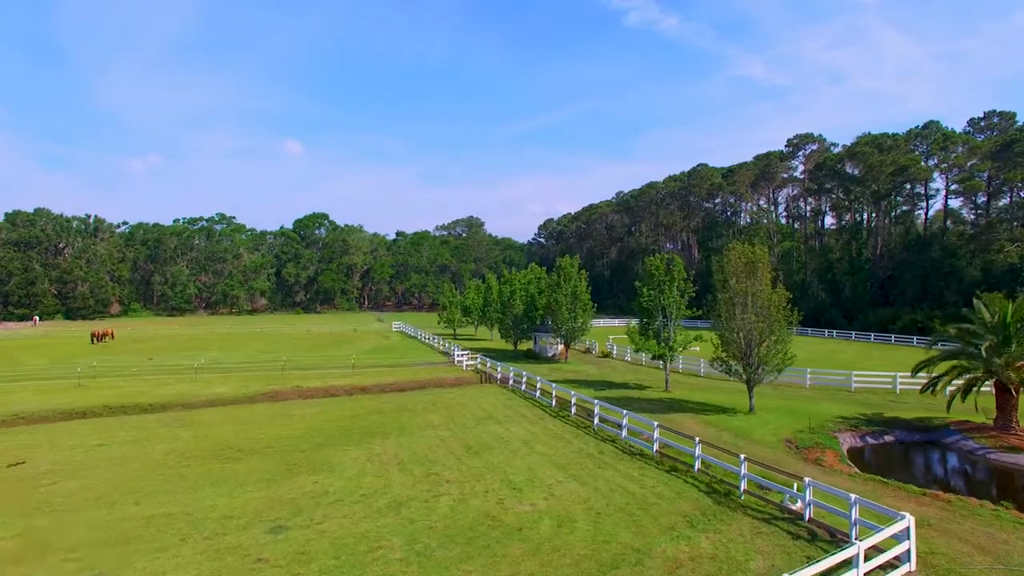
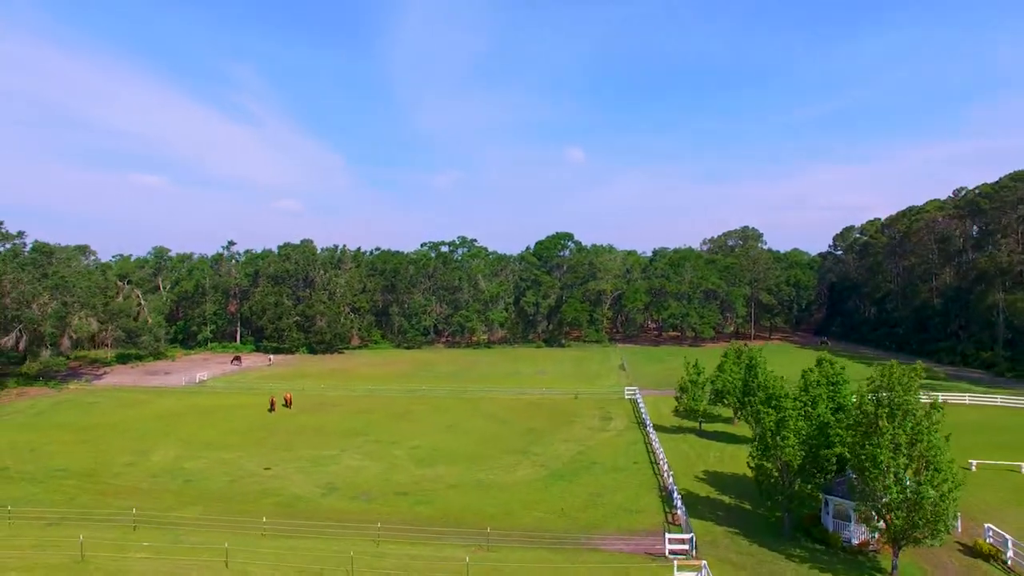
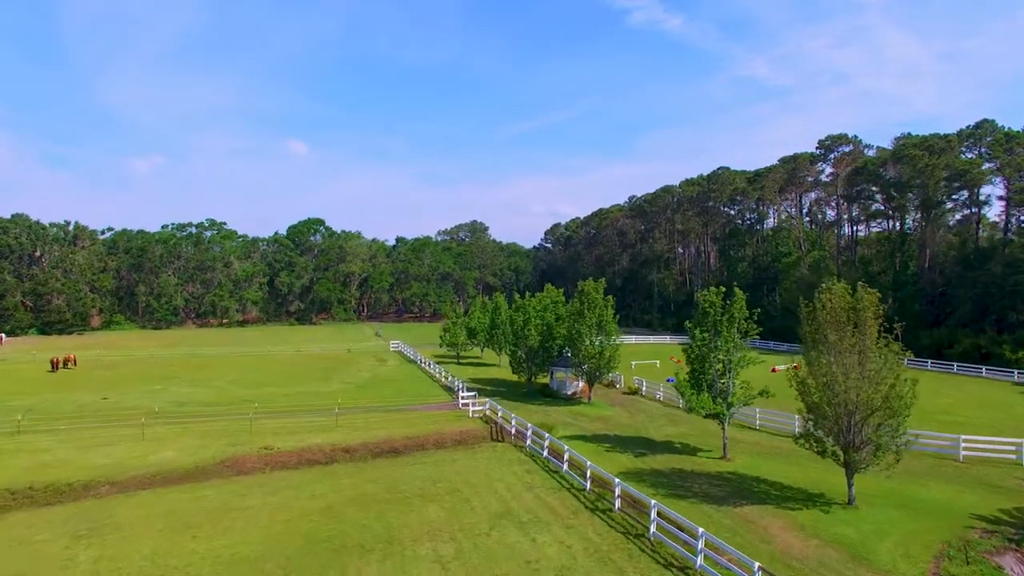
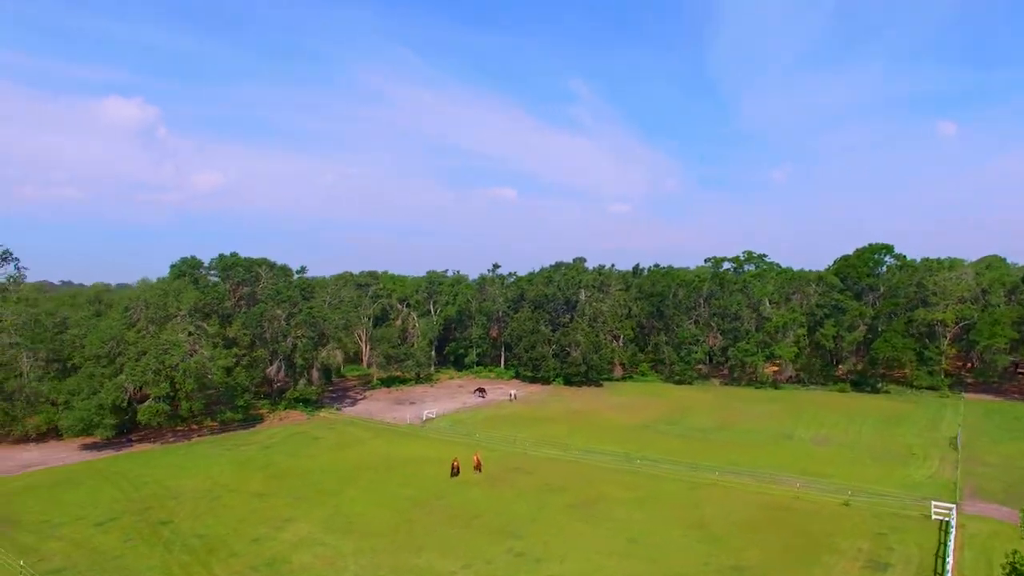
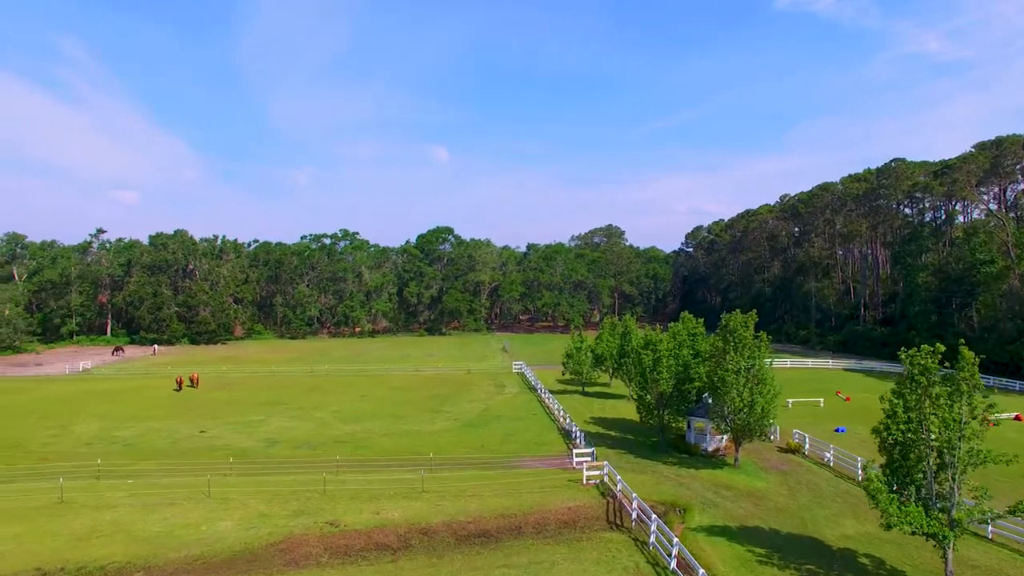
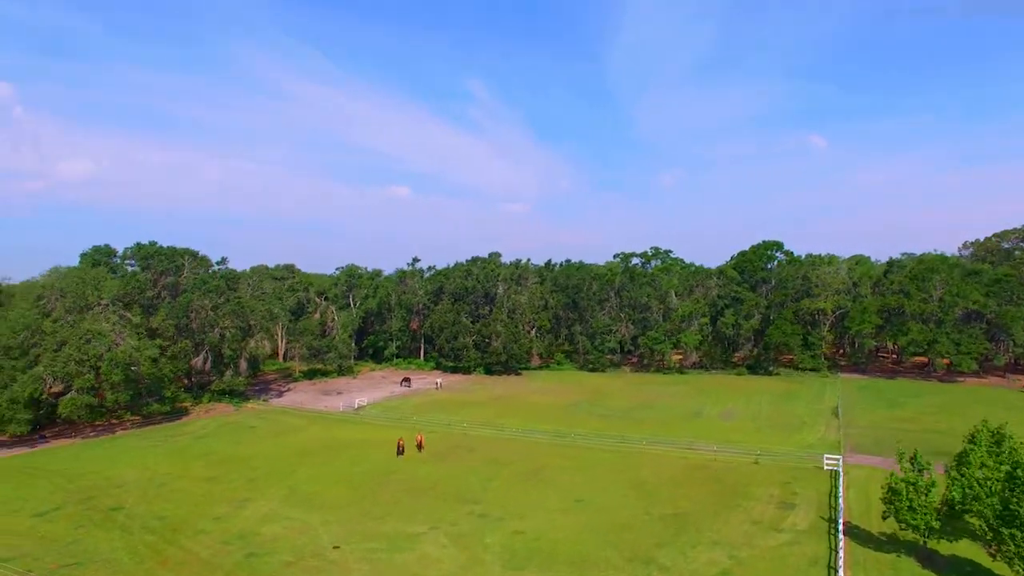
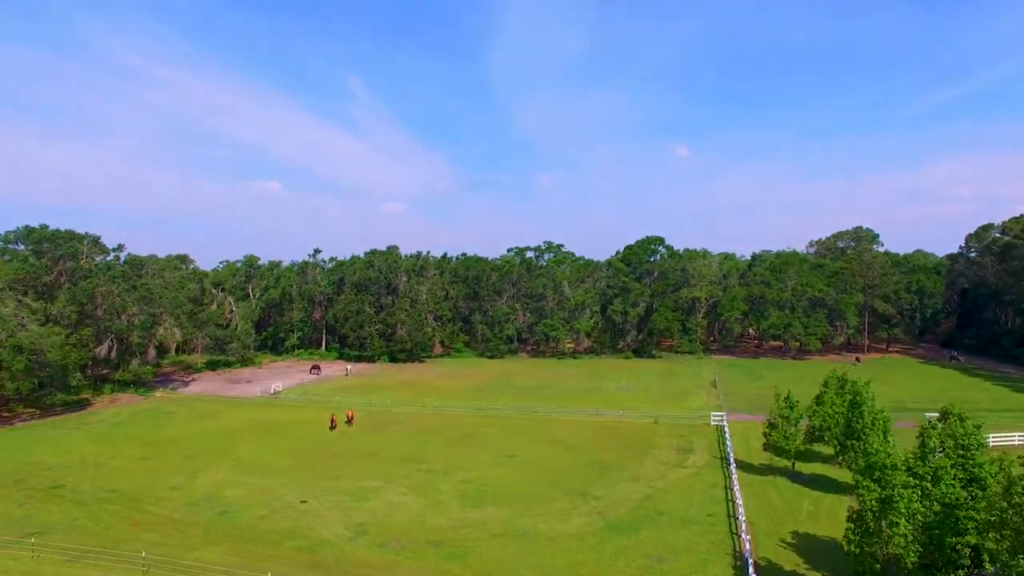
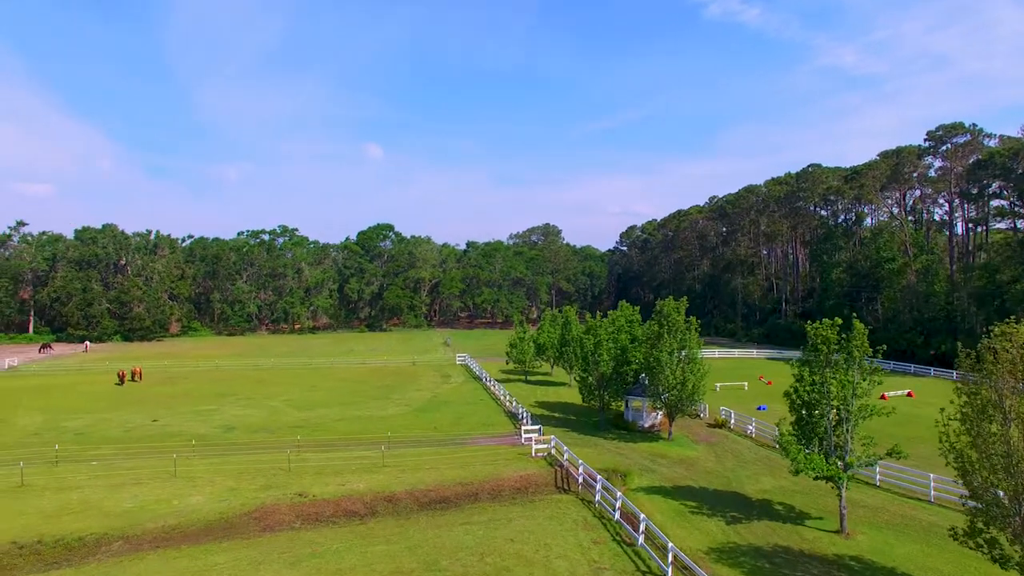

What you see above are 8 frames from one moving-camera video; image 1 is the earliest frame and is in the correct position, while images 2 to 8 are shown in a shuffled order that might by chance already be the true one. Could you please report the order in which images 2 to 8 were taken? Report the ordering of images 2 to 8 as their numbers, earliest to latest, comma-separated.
3, 8, 5, 2, 7, 6, 4
